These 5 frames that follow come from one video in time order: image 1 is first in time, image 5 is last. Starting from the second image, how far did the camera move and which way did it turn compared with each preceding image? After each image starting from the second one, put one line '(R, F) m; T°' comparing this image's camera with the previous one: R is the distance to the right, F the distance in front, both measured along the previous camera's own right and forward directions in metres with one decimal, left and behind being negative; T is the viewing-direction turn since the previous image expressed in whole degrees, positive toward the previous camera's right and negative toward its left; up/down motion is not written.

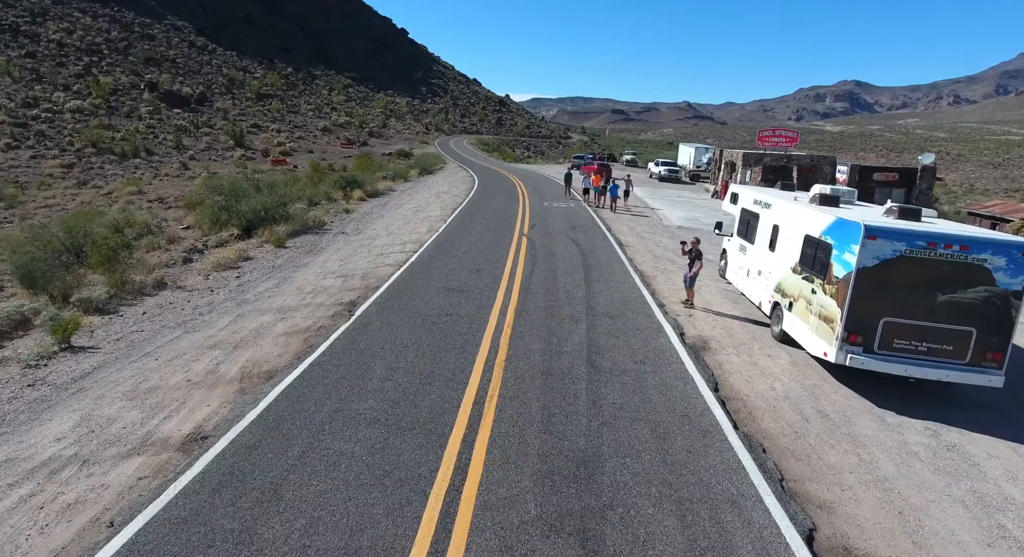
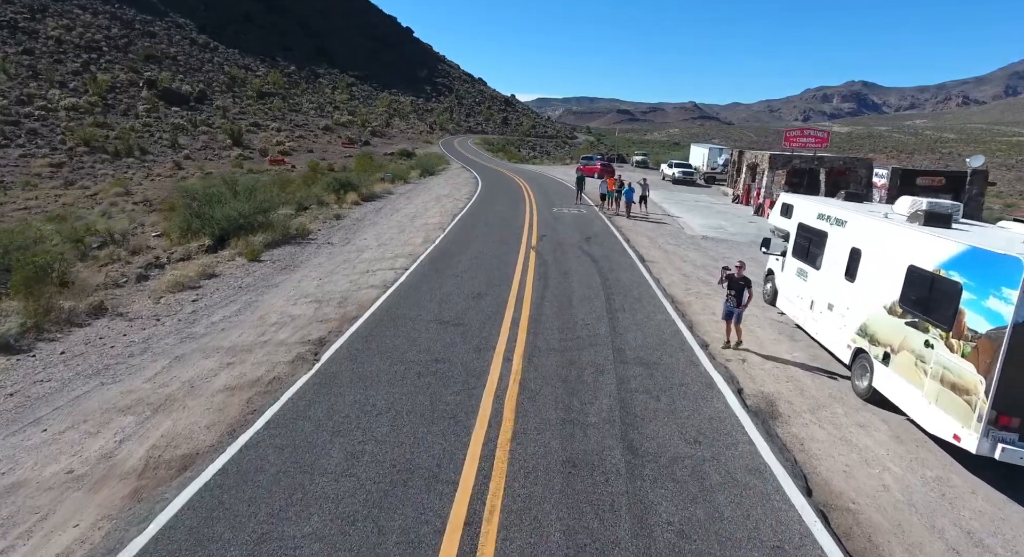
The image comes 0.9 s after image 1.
(0.0, +2.2) m; 0°
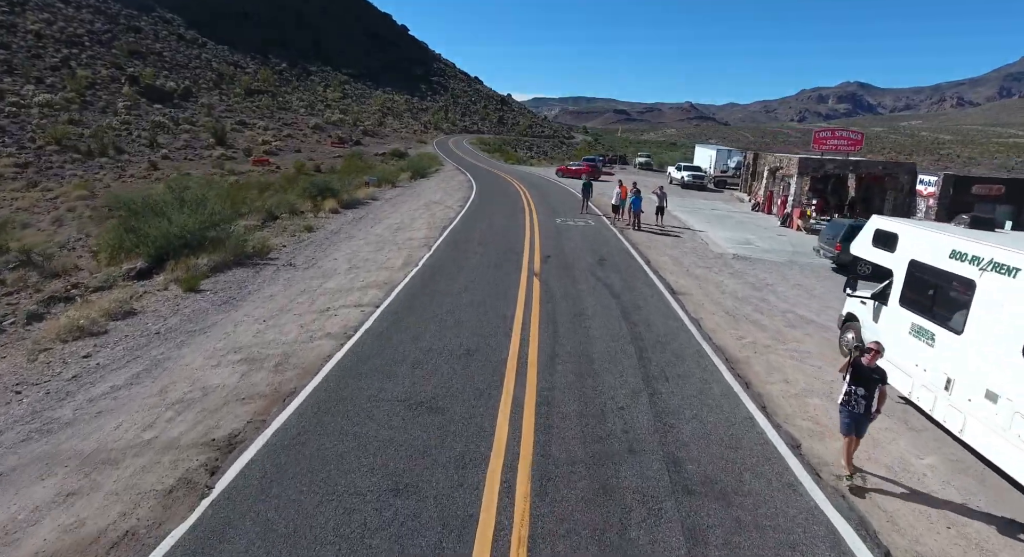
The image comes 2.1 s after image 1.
(-0.1, +3.0) m; 0°
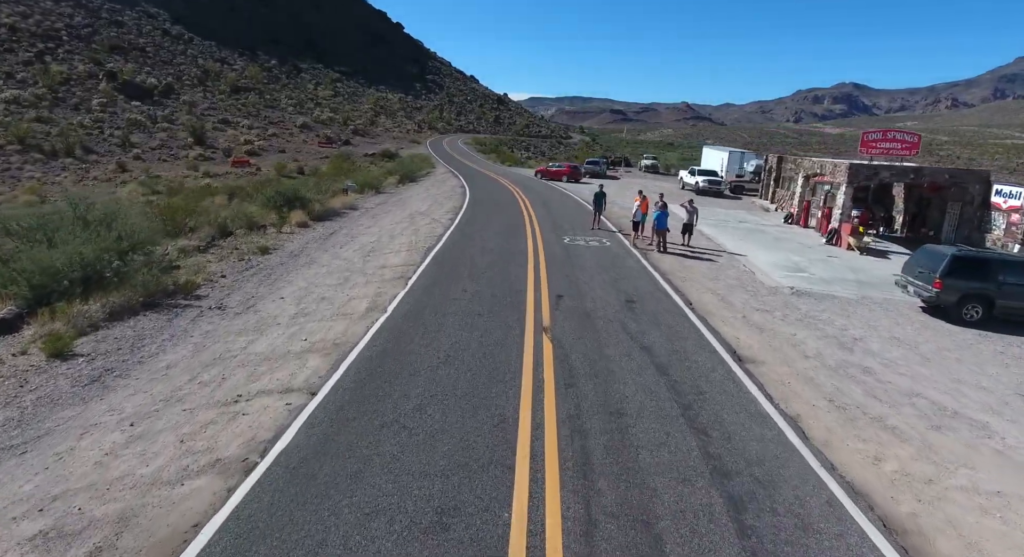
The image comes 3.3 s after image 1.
(-0.1, +3.7) m; 0°
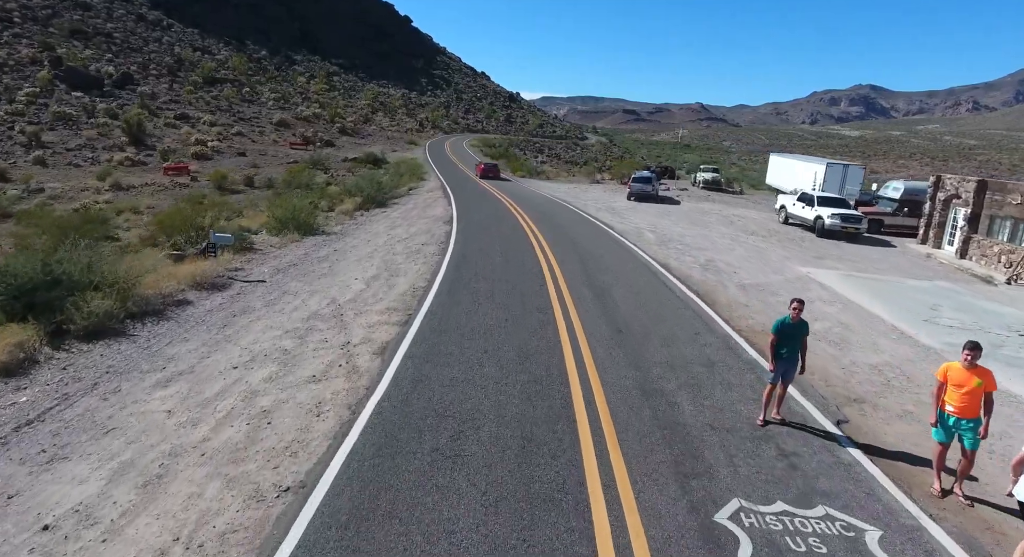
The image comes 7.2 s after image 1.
(-0.2, +13.5) m; -1°
